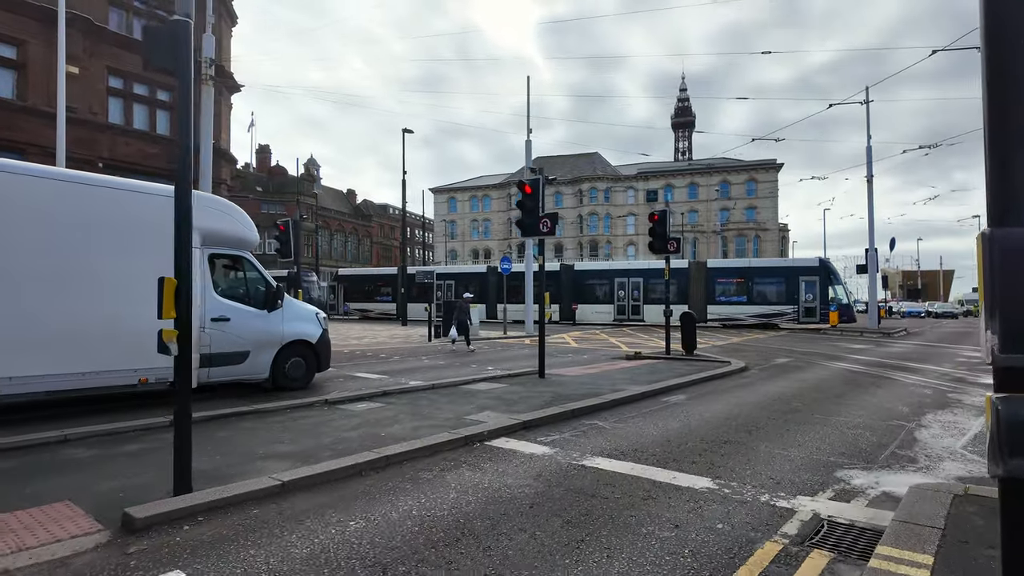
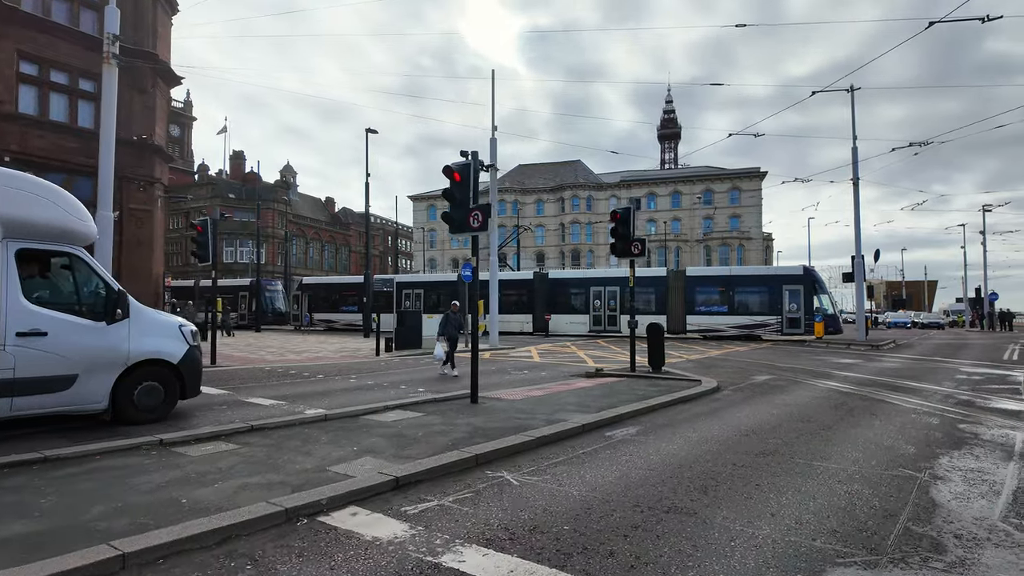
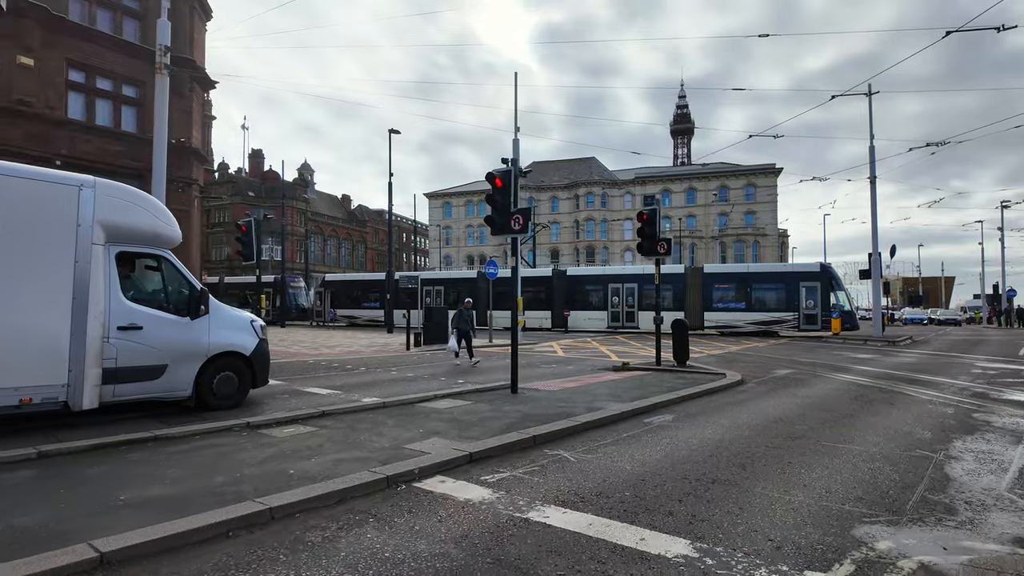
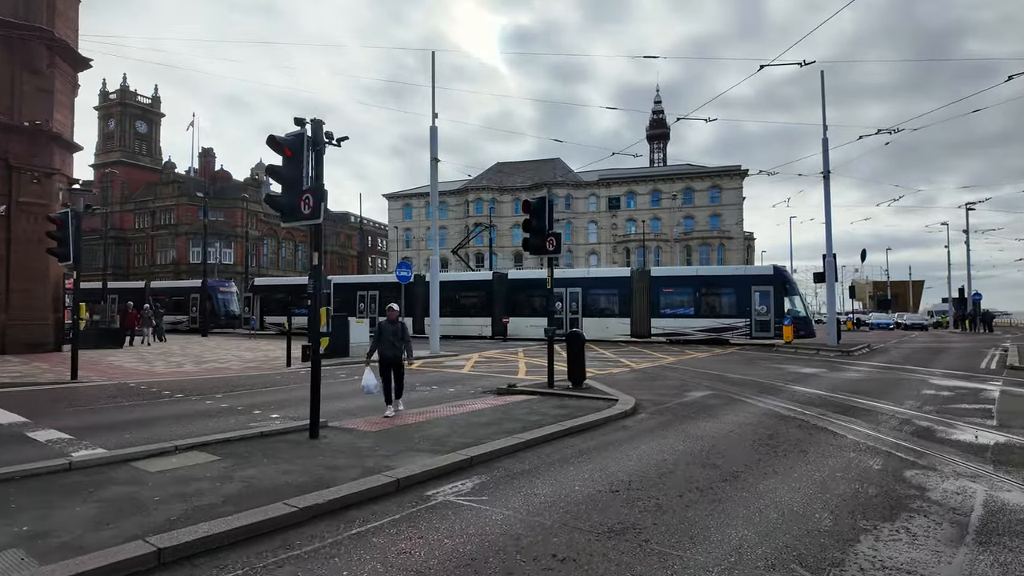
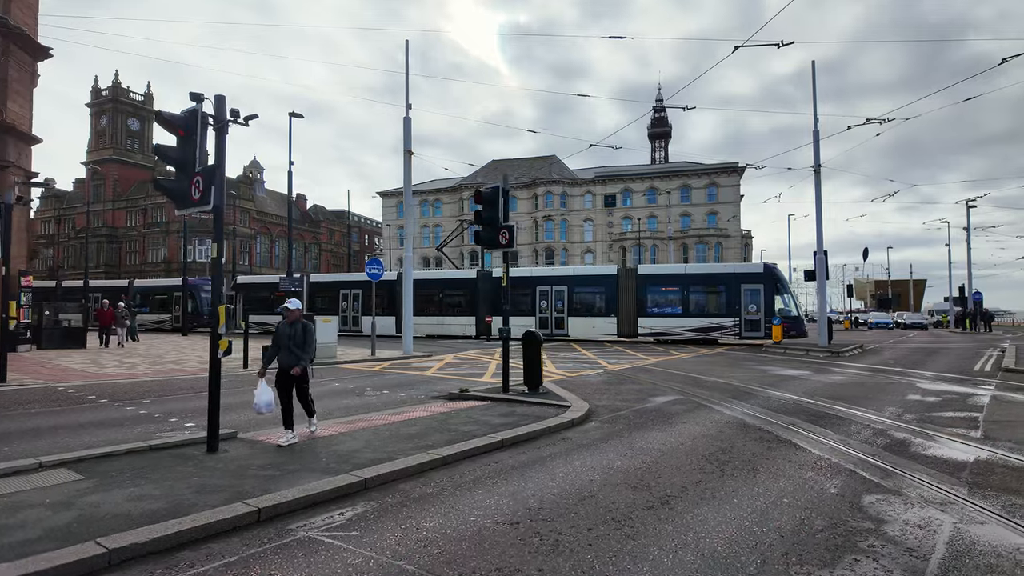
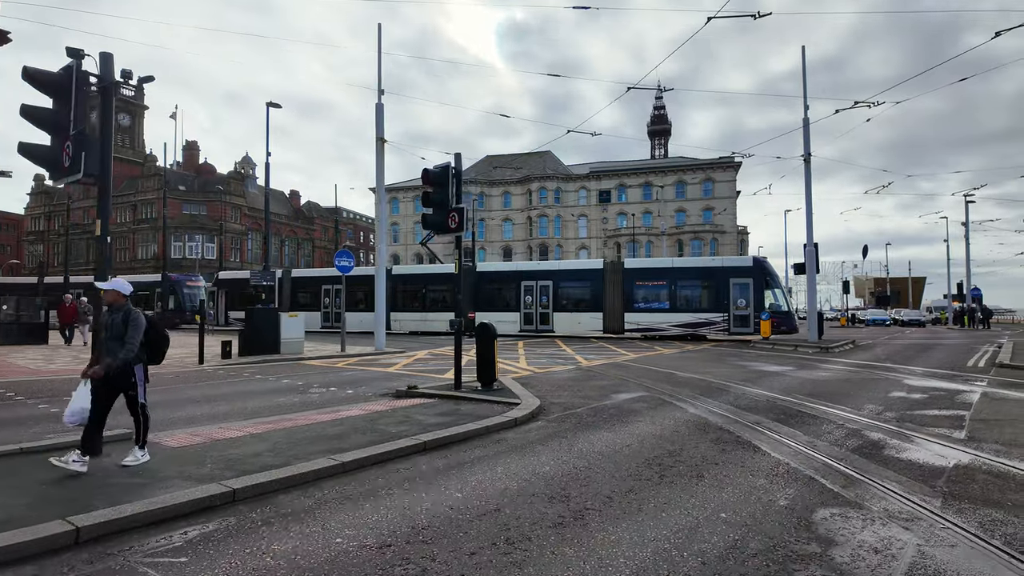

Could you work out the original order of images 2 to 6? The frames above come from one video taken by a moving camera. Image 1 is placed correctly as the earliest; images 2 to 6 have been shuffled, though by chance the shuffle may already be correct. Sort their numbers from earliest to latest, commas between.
3, 2, 4, 5, 6
